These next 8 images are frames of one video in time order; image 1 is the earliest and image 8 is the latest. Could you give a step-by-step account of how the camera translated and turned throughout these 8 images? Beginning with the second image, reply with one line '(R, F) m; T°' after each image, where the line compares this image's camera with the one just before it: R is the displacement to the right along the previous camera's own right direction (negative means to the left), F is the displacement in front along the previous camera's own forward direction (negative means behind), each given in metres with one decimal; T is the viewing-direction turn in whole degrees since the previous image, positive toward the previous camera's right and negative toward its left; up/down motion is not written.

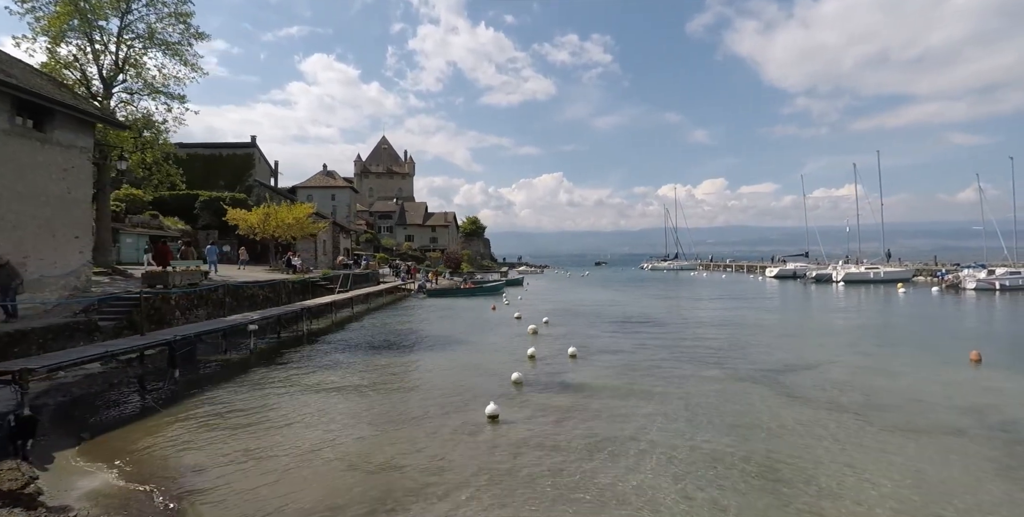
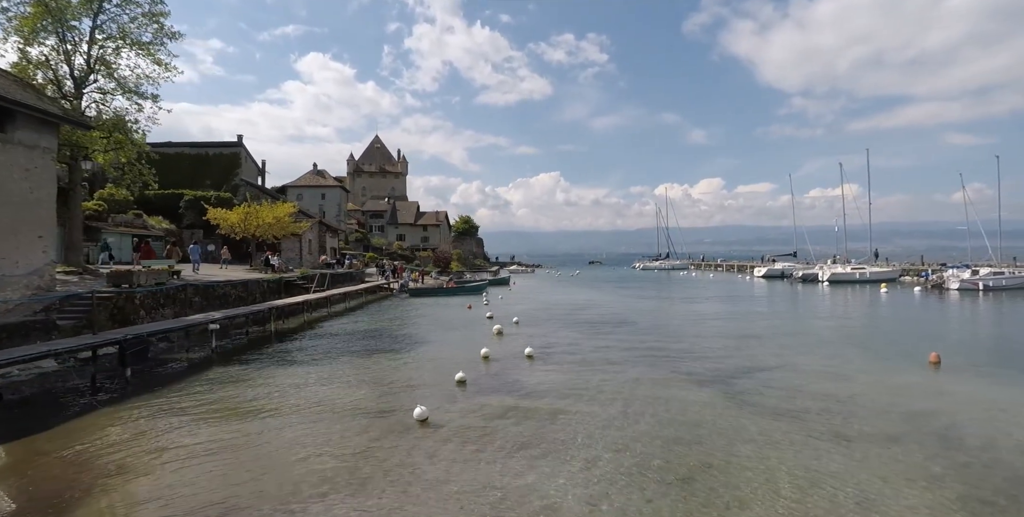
(+1.2, -0.1) m; 0°
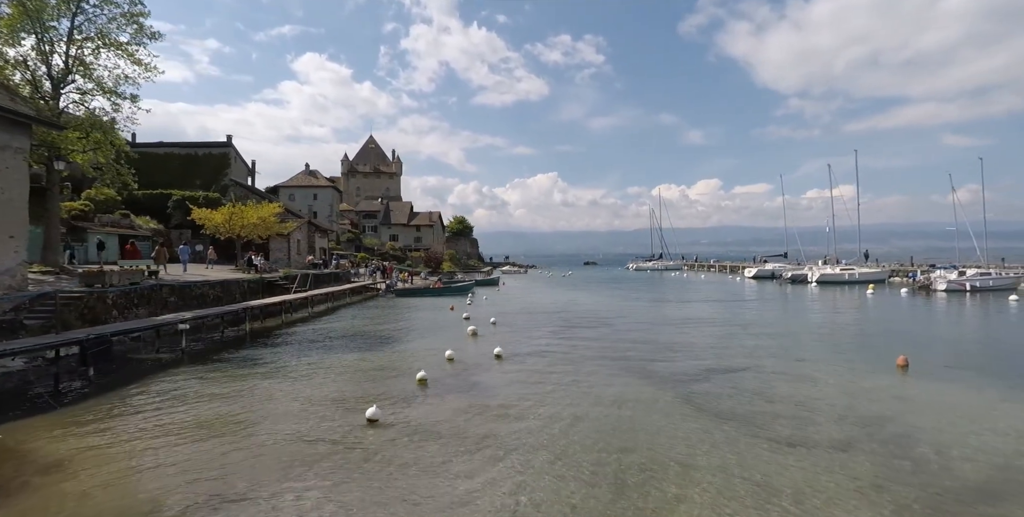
(+0.9, 0.0) m; 0°
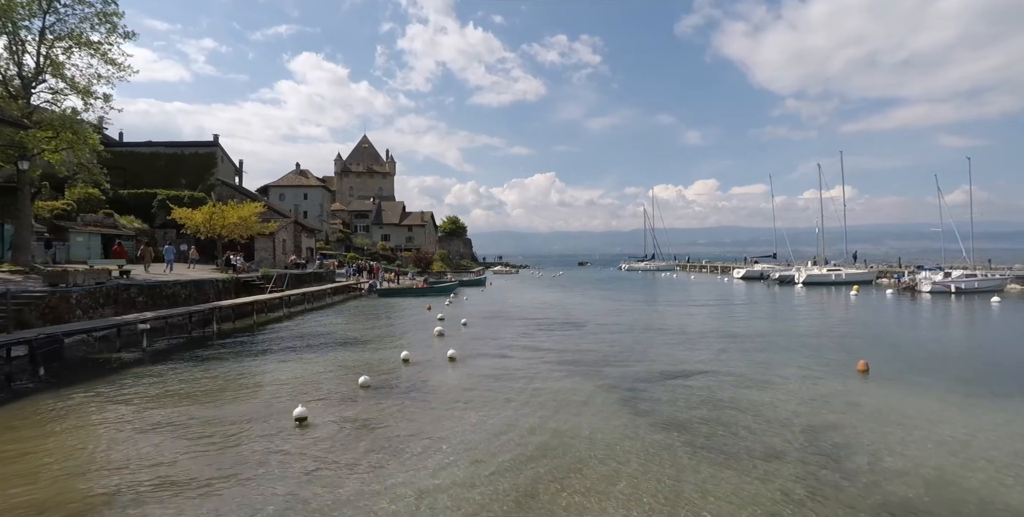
(+1.2, 0.0) m; 0°
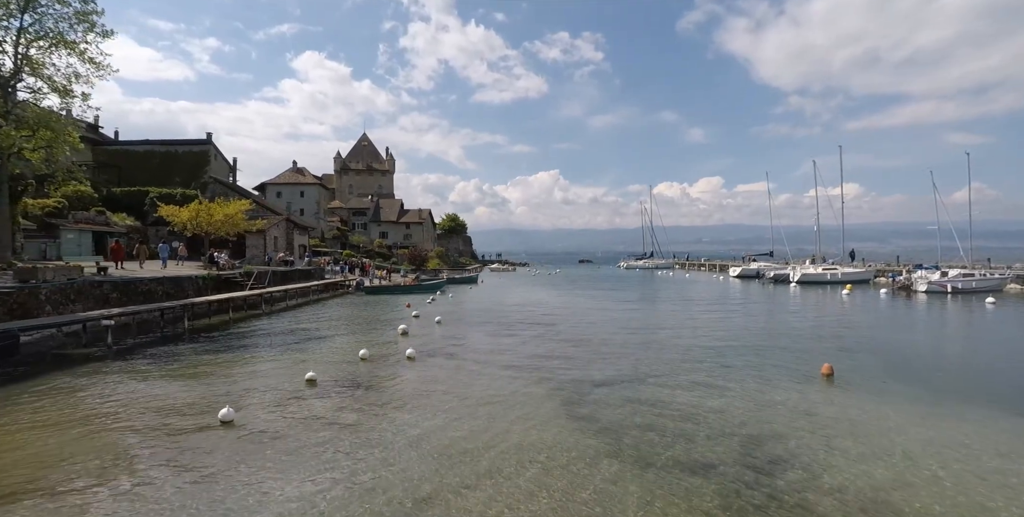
(+1.3, +0.1) m; -1°
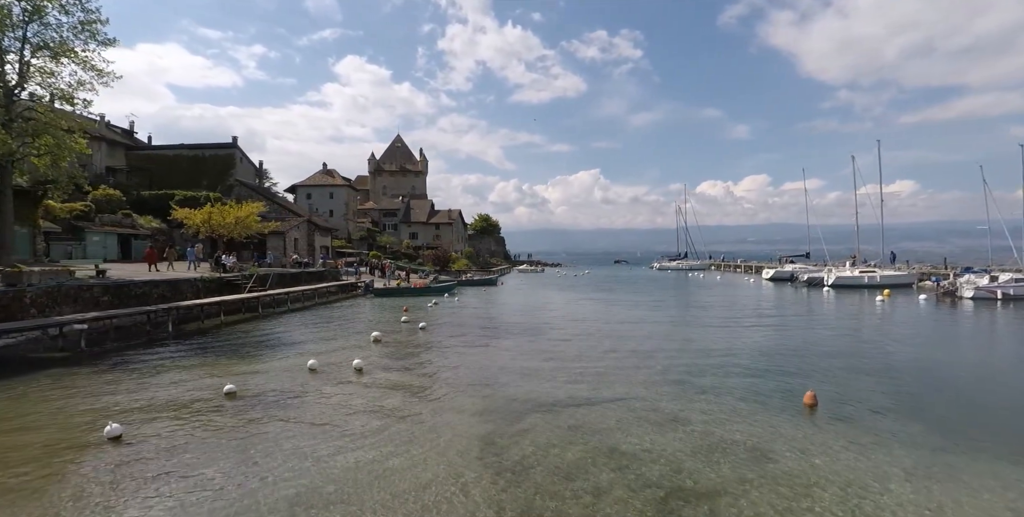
(+2.4, +0.9) m; -5°
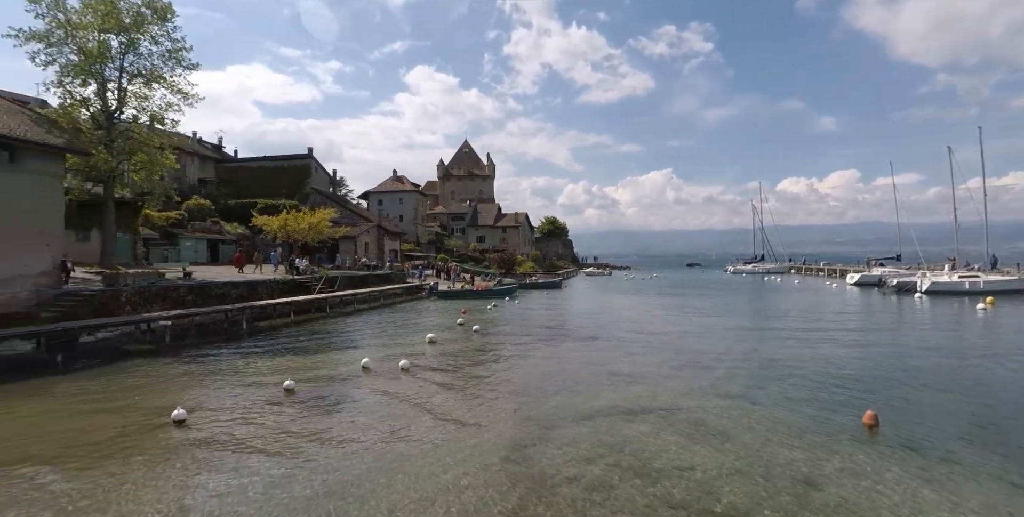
(+0.7, 0.0) m; -7°
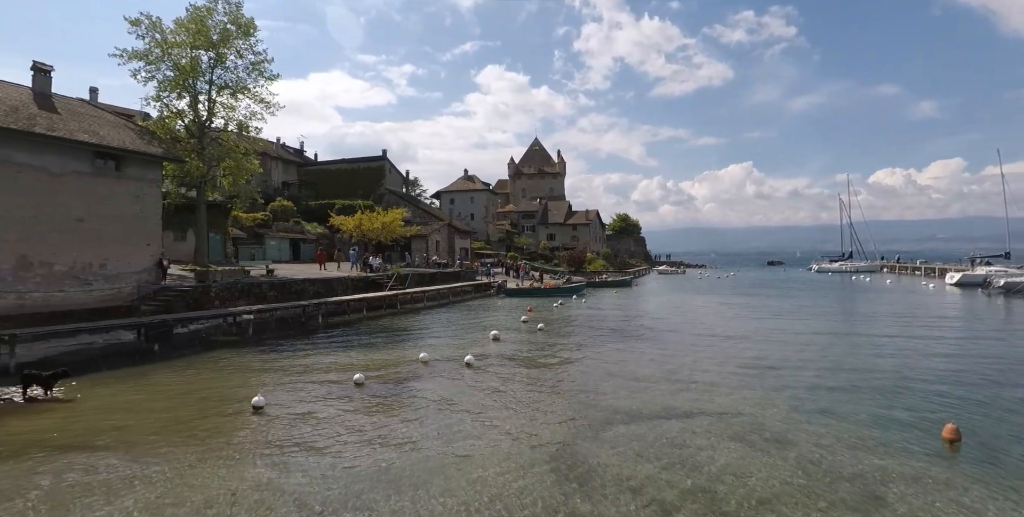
(+0.4, 0.0) m; -7°
